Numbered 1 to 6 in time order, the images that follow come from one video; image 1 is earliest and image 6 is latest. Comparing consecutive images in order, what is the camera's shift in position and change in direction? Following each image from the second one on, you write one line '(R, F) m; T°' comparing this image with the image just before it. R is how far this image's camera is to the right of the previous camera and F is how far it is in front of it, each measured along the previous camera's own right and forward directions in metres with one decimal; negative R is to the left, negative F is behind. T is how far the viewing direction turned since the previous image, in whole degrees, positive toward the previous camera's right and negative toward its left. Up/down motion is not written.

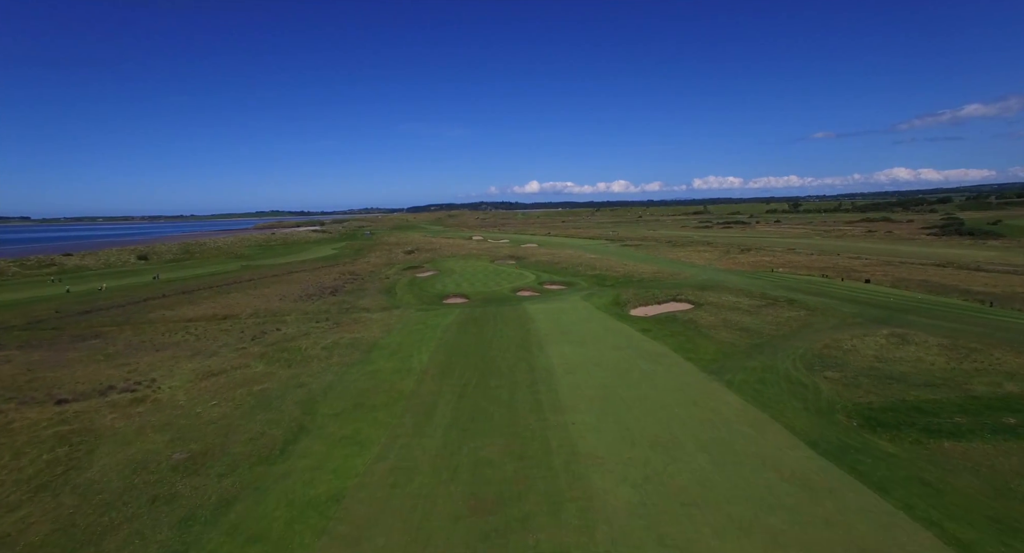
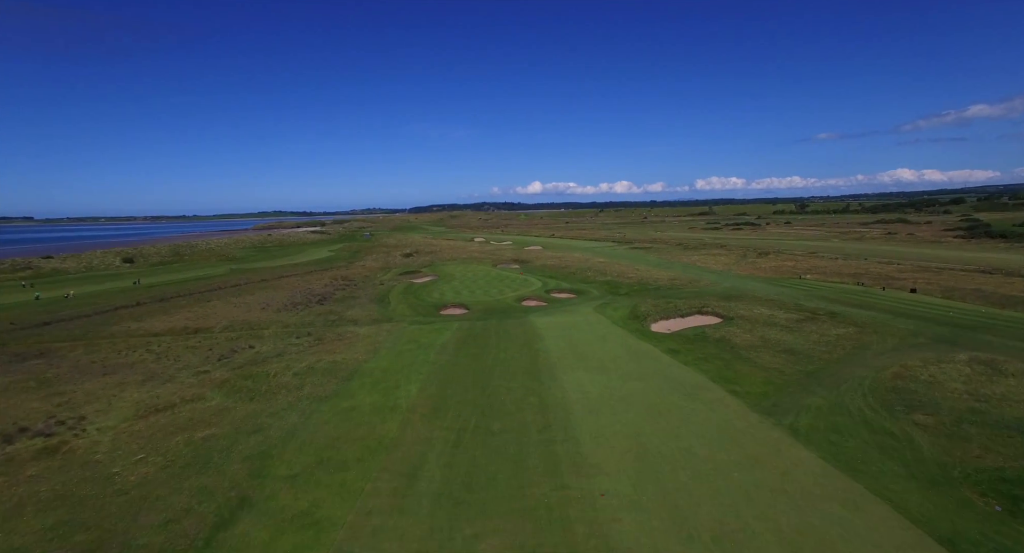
(-0.1, +3.2) m; 0°
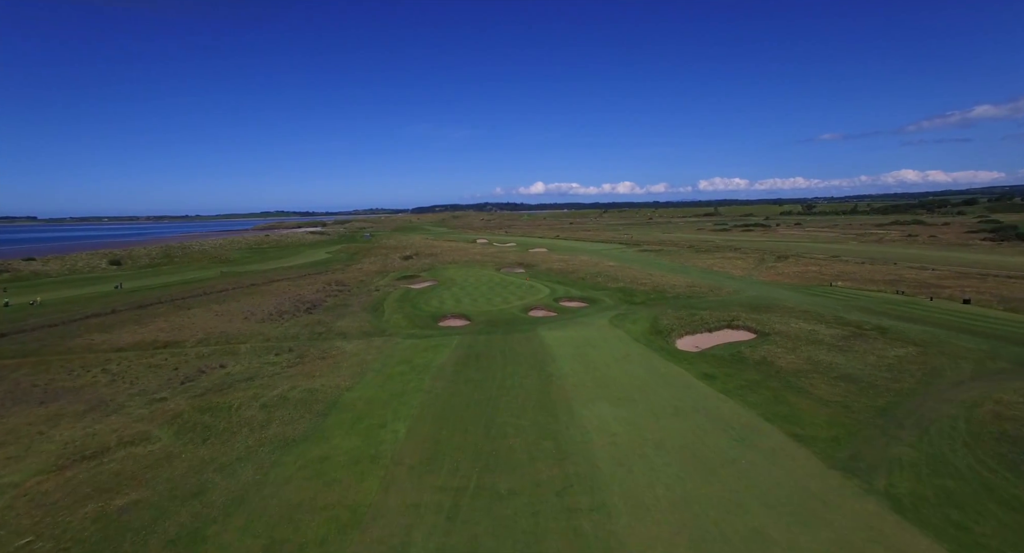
(-0.2, +2.9) m; 0°
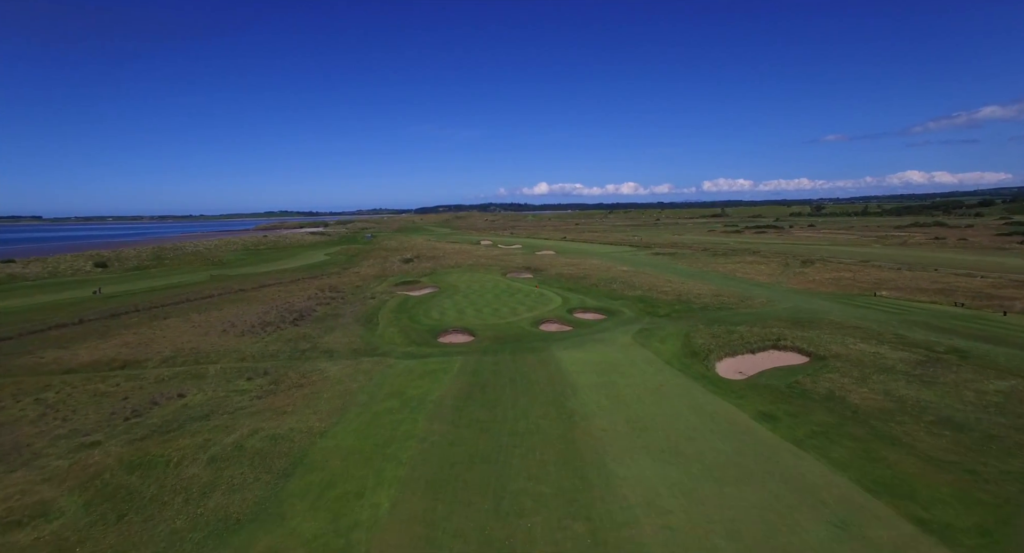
(-0.3, +3.3) m; 0°
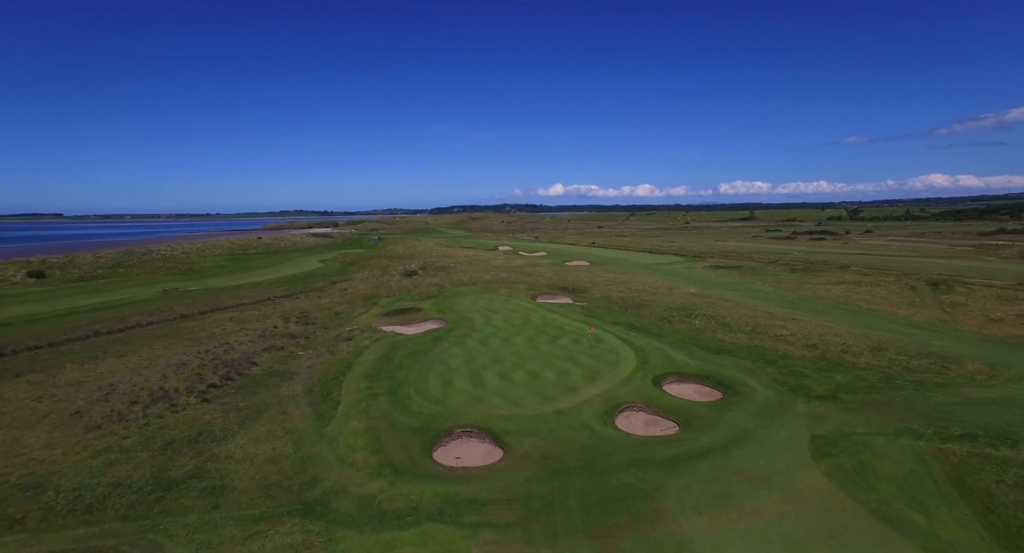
(-1.4, +11.8) m; -2°
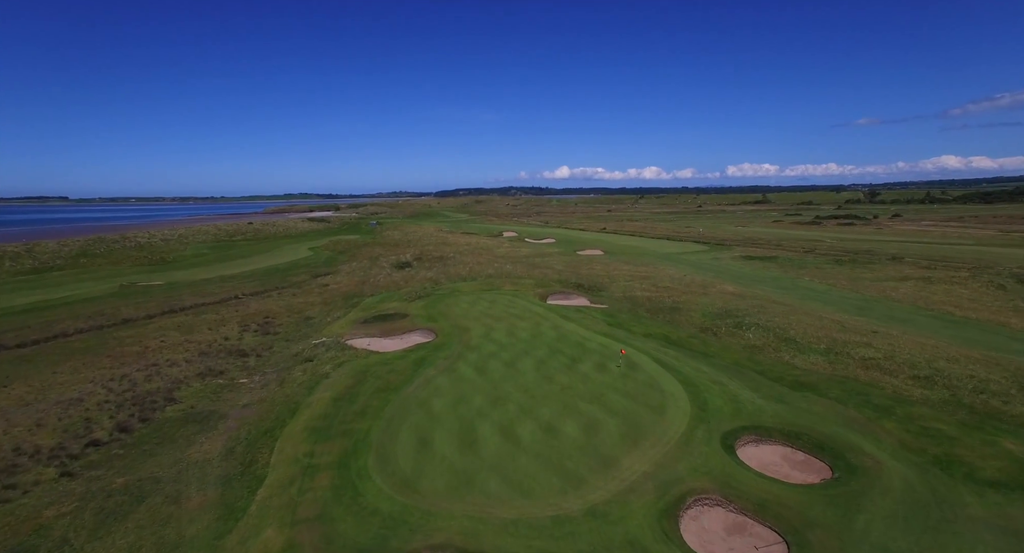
(0.0, +5.9) m; -1°
